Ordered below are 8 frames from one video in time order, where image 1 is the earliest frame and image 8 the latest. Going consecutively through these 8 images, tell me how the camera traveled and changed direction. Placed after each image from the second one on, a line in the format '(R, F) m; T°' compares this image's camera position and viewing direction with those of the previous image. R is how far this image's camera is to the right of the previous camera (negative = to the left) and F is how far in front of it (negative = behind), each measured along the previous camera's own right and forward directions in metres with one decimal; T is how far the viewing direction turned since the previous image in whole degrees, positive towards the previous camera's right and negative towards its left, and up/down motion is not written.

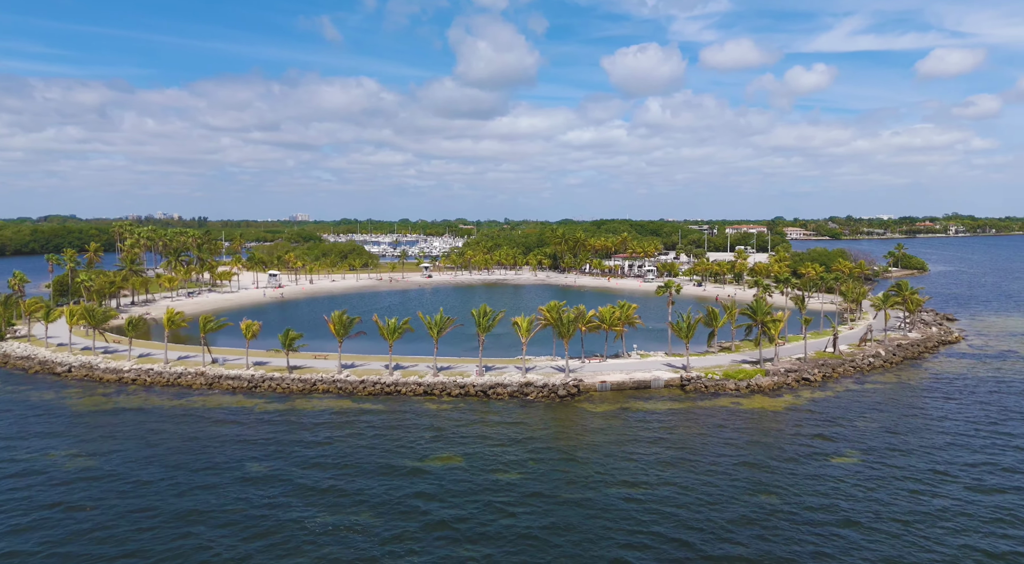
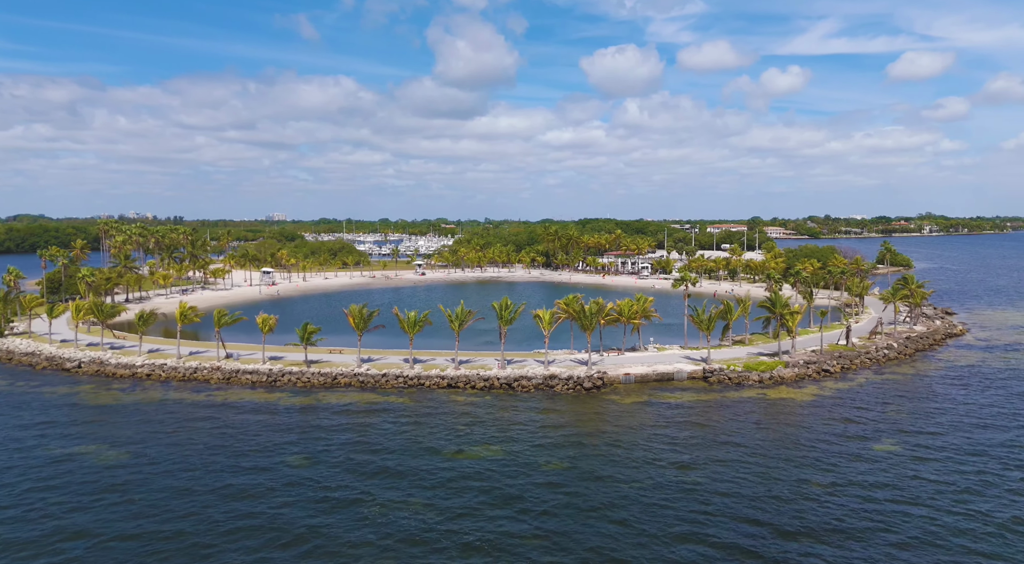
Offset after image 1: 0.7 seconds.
(-2.8, +0.4) m; +1°
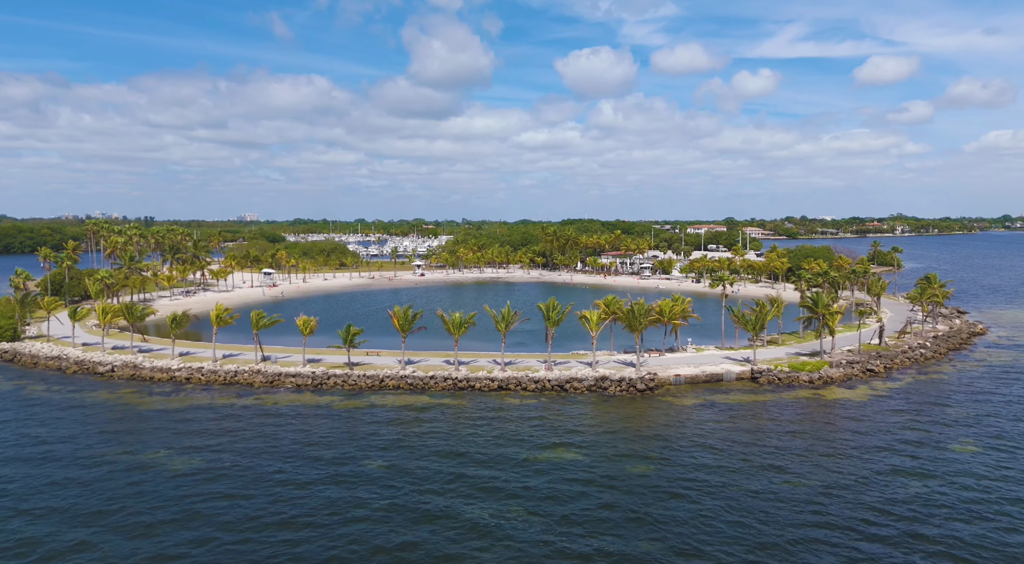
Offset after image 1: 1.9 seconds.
(-4.7, +0.6) m; +1°
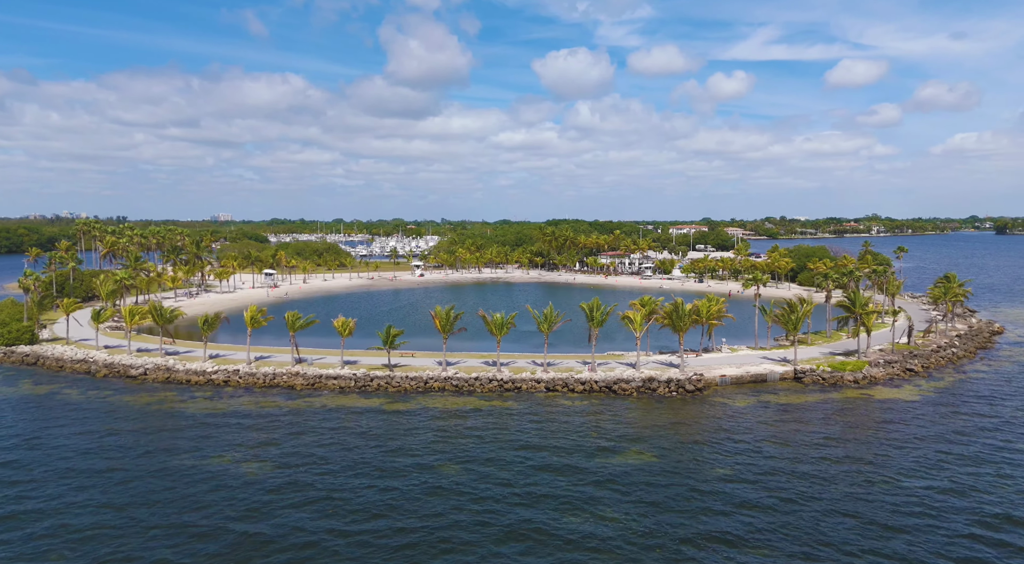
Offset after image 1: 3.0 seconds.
(-4.2, +0.5) m; +1°
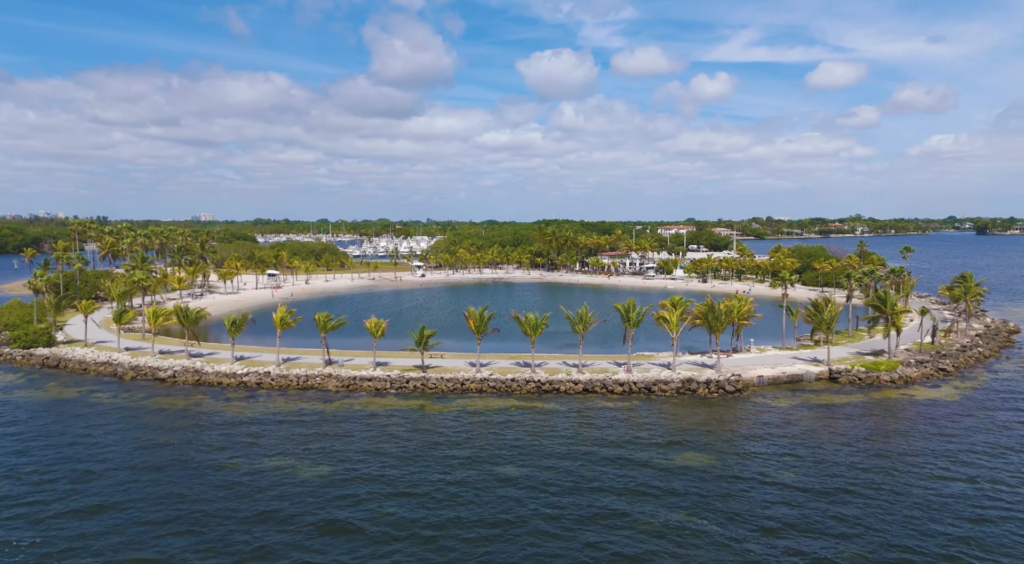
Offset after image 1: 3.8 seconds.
(-3.2, +0.4) m; +1°
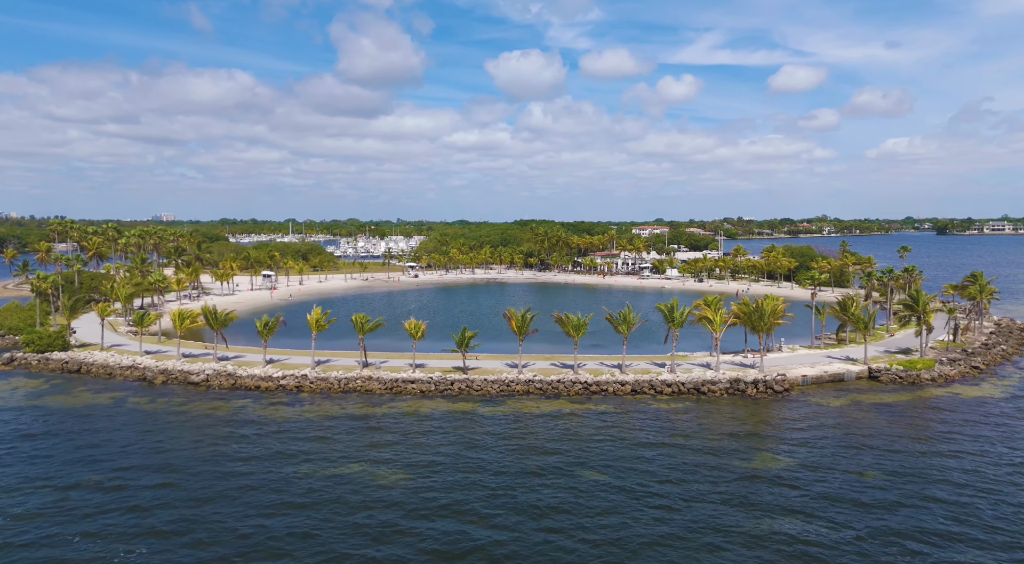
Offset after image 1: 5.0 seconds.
(-4.7, +0.6) m; +2°
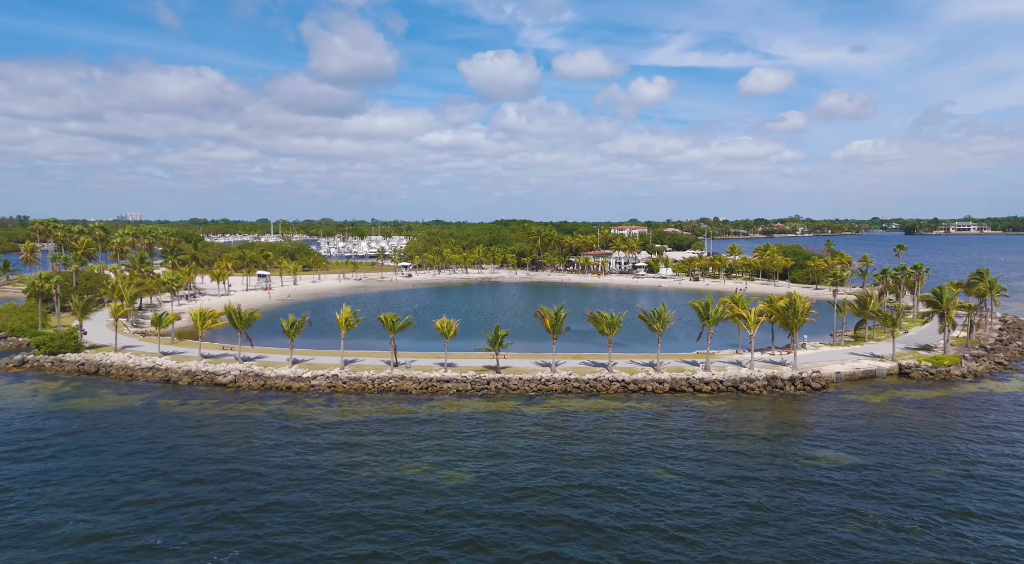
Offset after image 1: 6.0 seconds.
(-3.8, +0.5) m; +2°
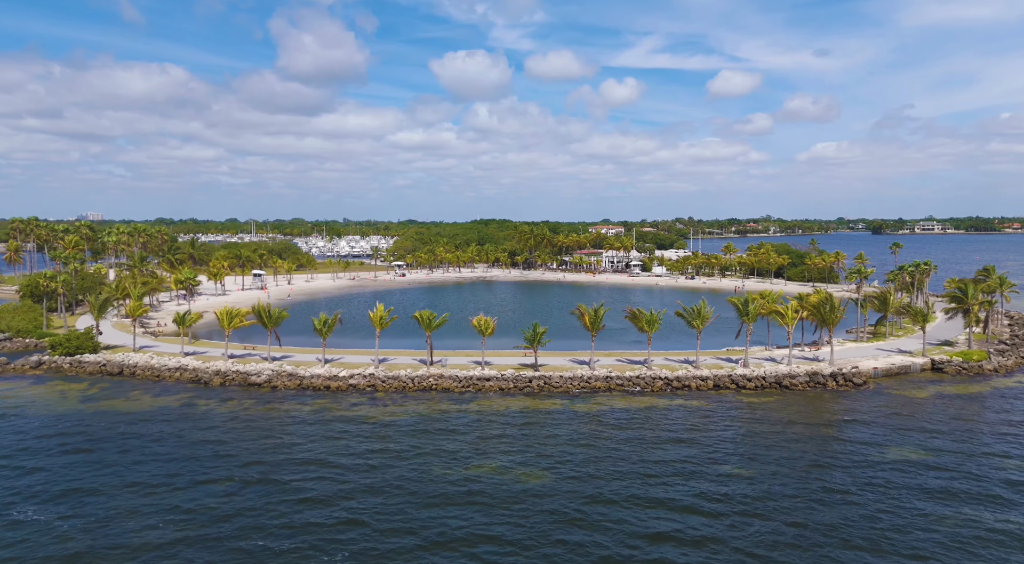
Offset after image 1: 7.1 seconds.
(-4.2, +0.5) m; +2°
